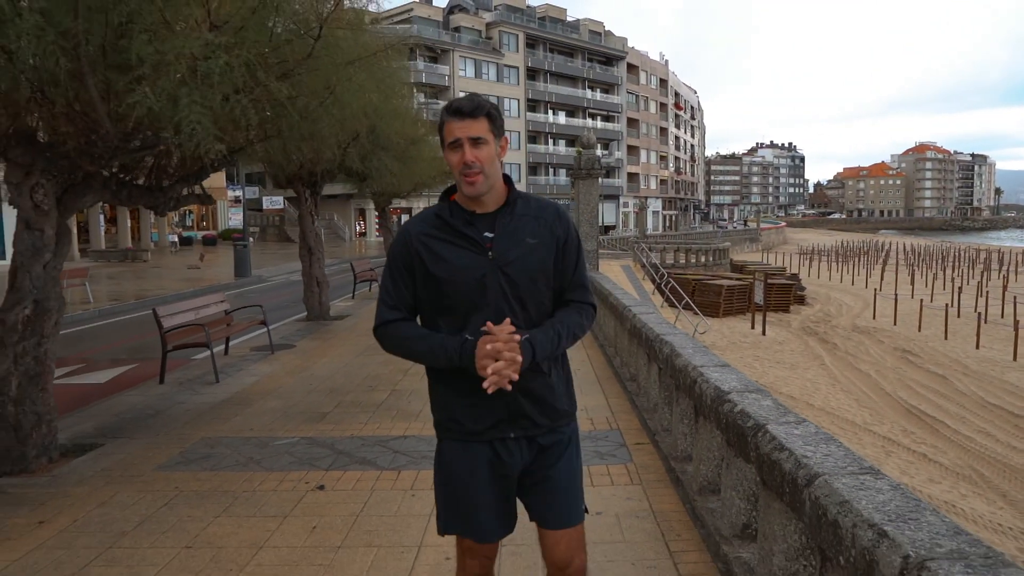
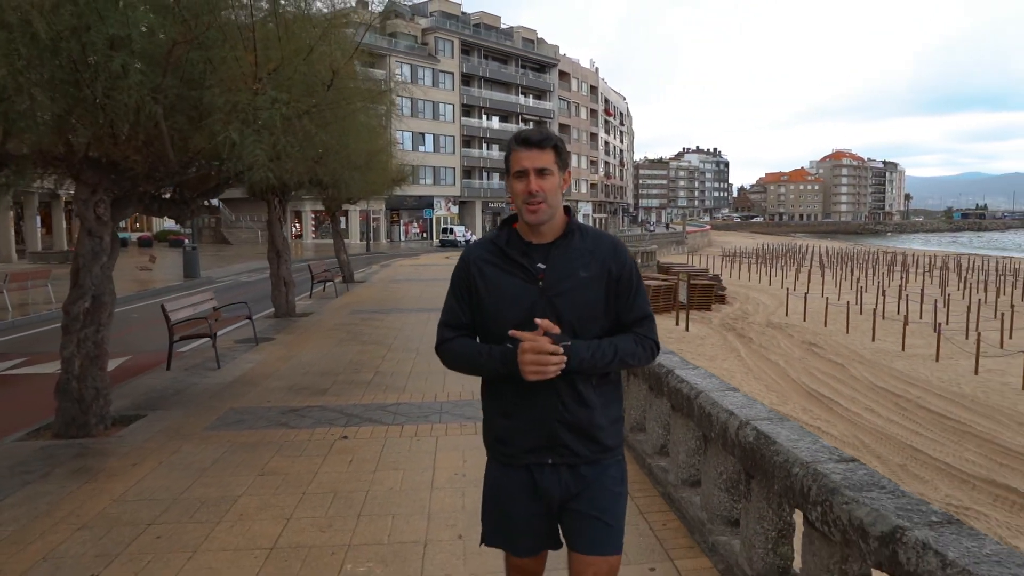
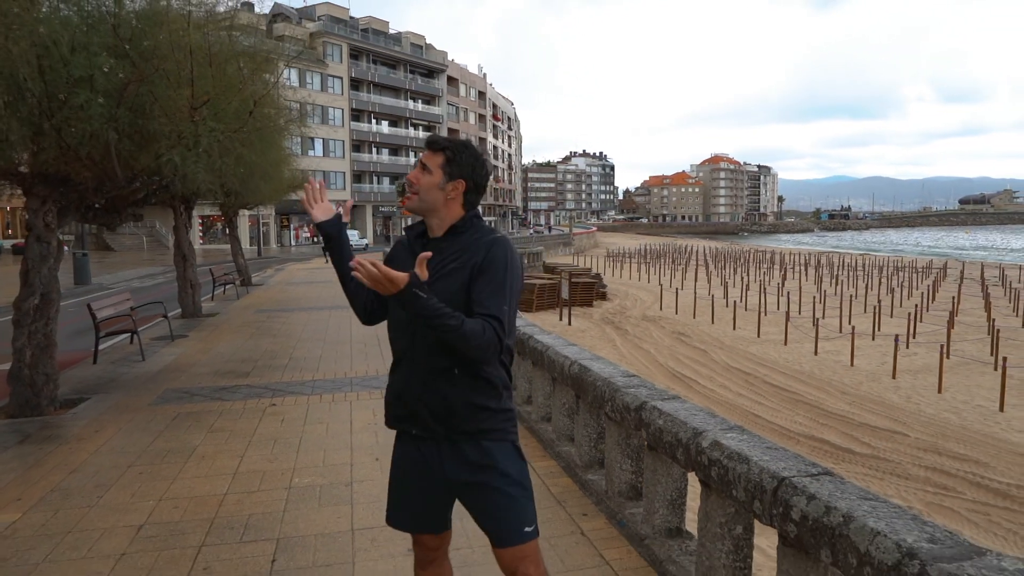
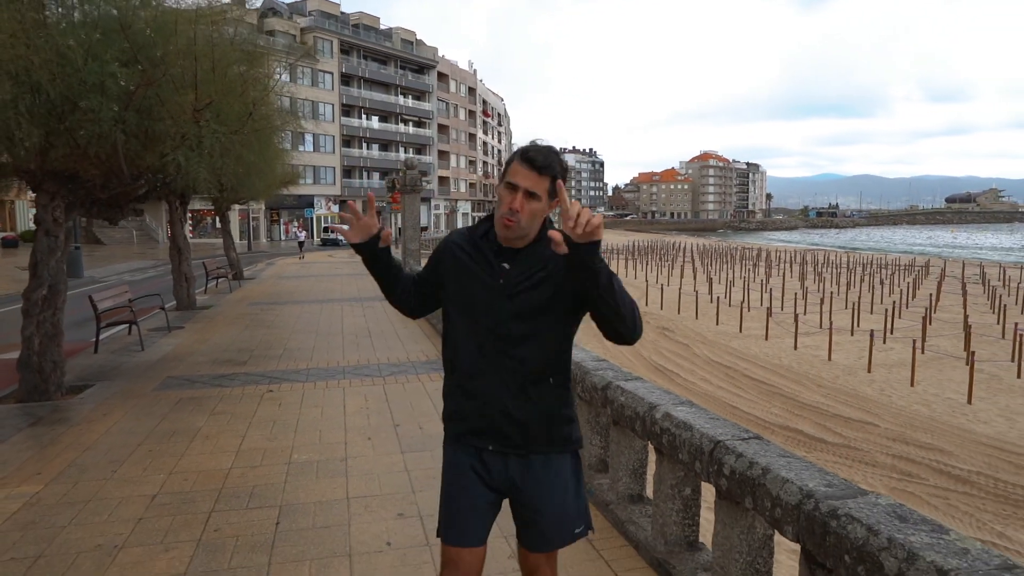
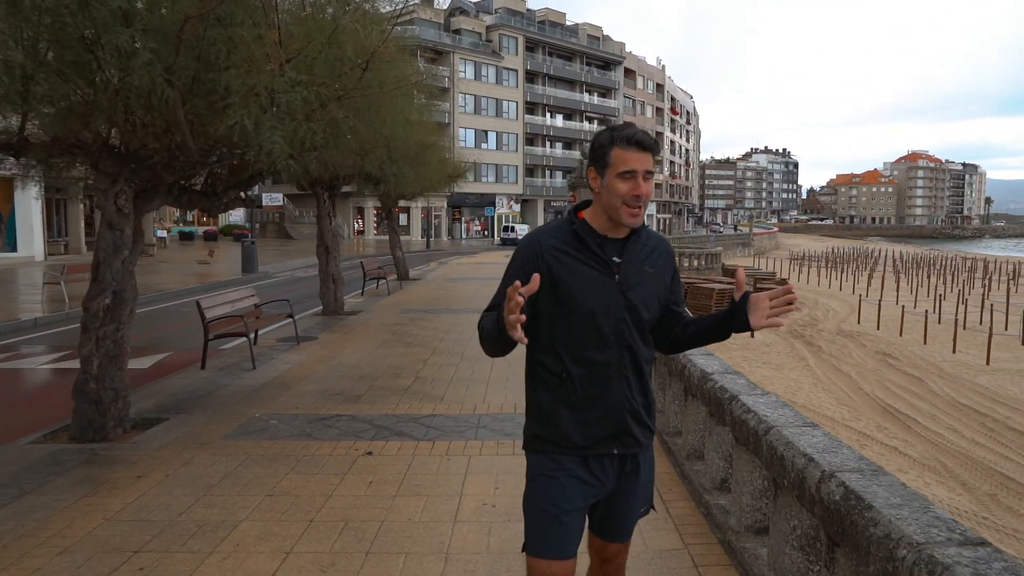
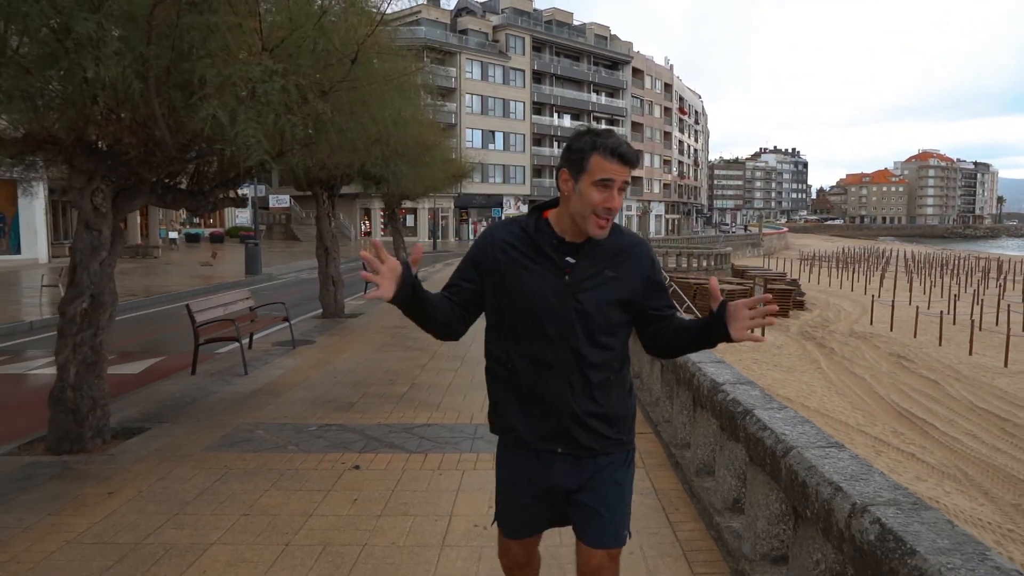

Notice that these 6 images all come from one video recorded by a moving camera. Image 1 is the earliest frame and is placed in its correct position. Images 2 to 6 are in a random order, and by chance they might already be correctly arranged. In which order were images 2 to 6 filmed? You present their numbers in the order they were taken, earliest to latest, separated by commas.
6, 5, 2, 3, 4
